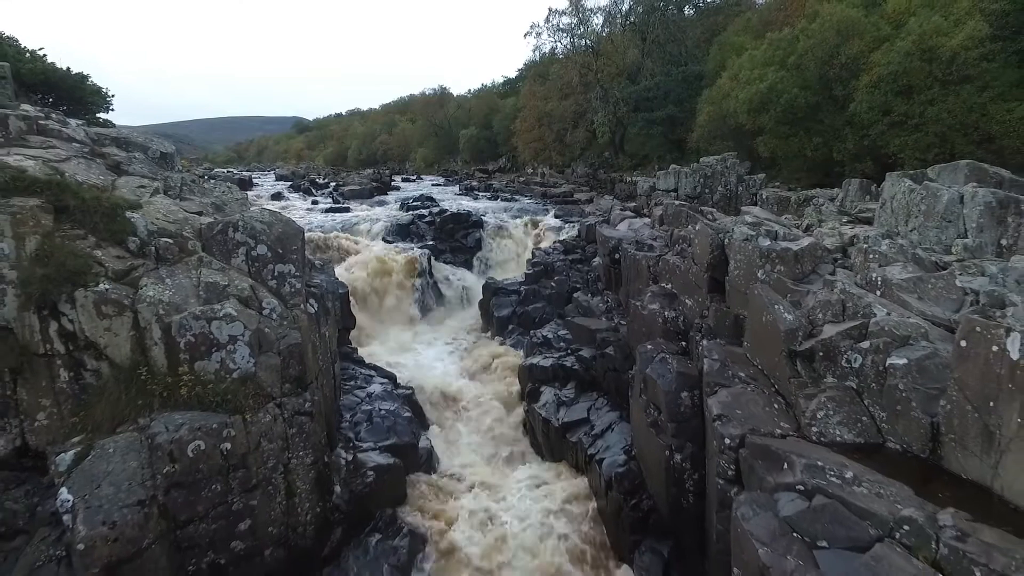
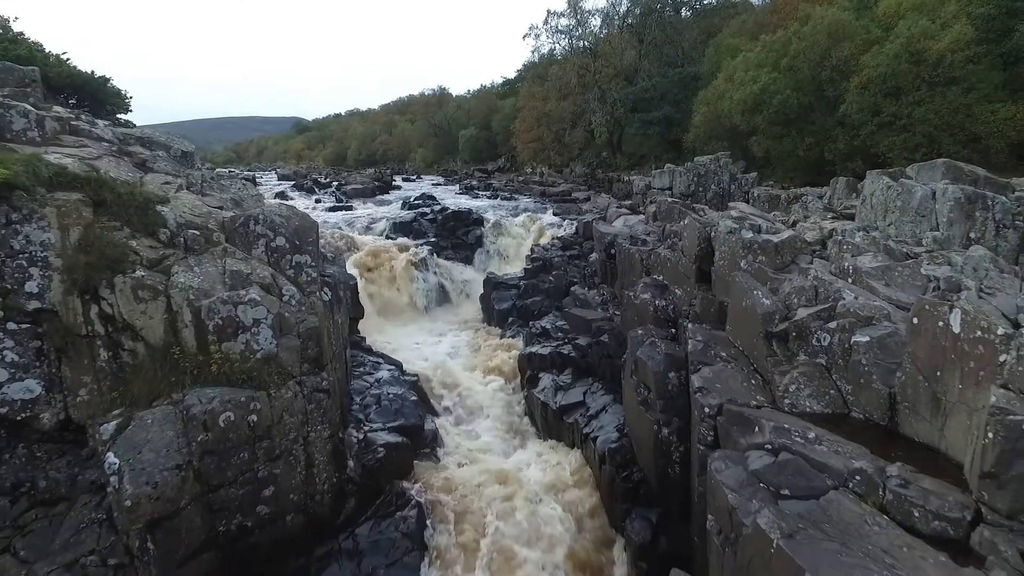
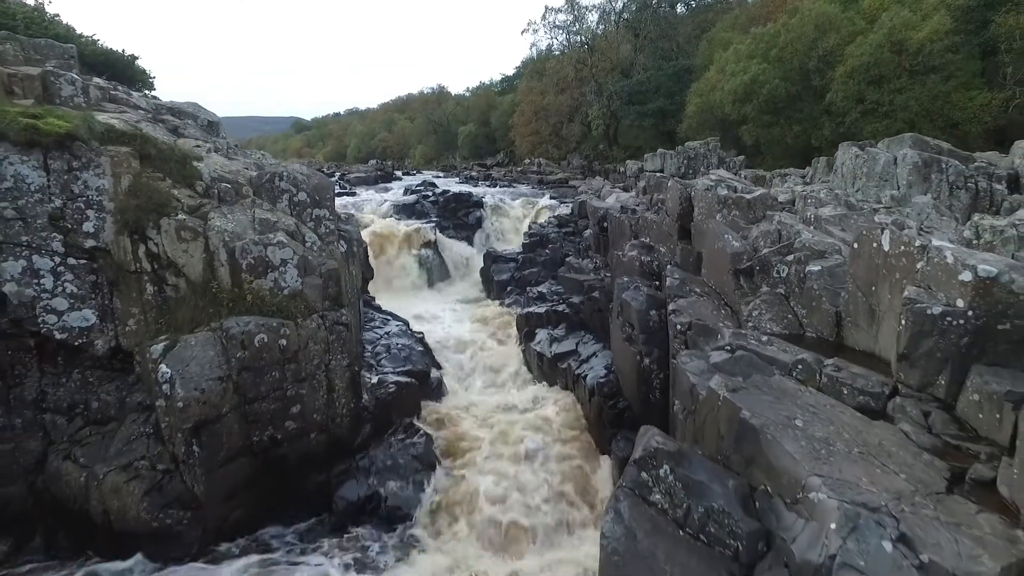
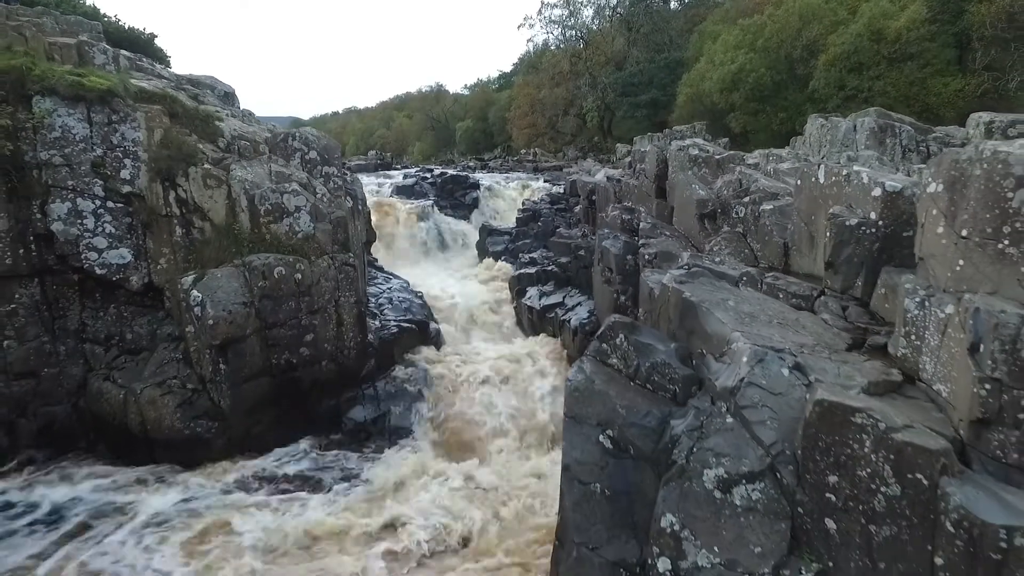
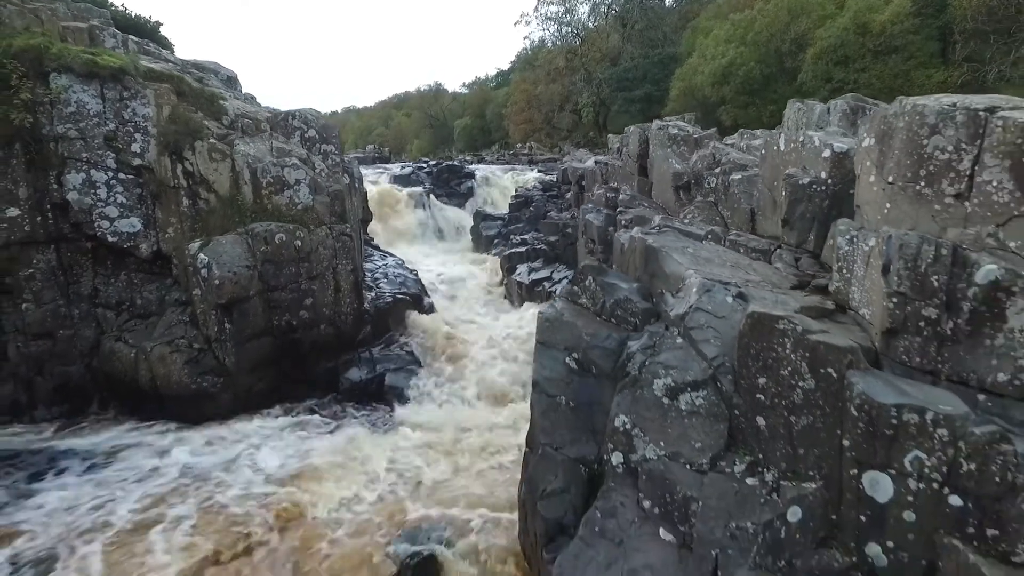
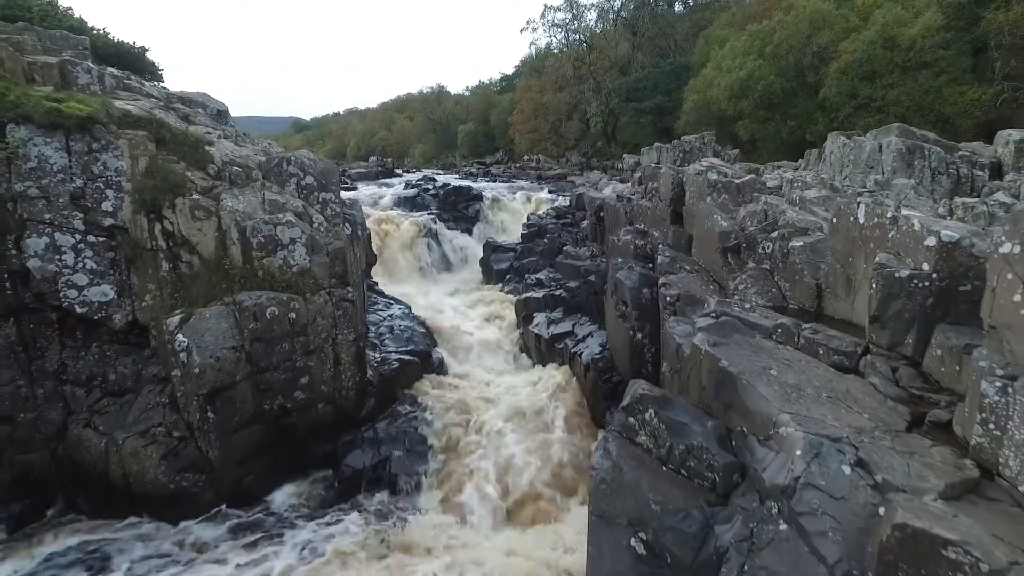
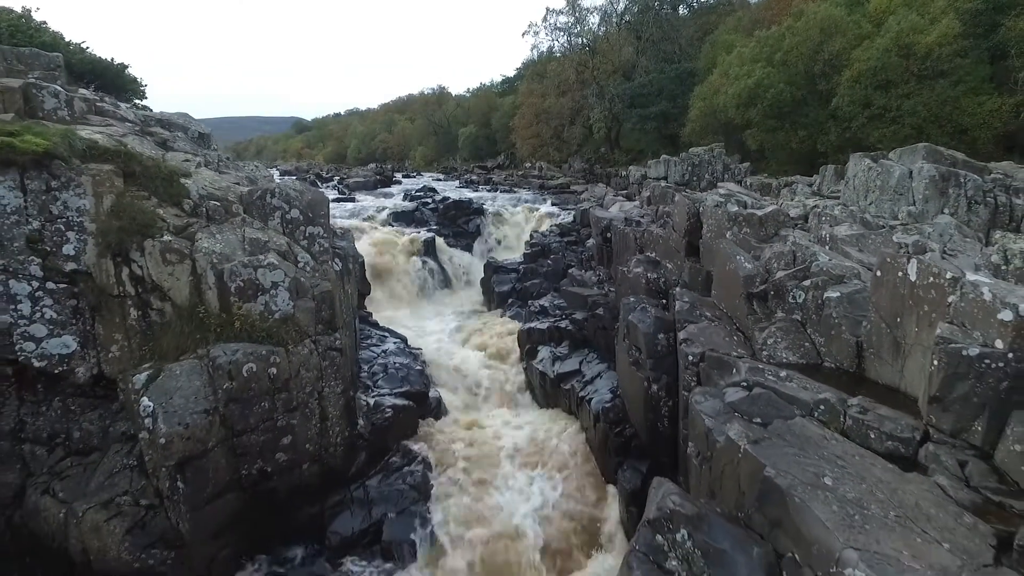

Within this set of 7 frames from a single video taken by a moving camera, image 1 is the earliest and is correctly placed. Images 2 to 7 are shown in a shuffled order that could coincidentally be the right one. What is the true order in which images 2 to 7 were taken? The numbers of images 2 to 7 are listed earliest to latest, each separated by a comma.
2, 7, 3, 6, 4, 5
